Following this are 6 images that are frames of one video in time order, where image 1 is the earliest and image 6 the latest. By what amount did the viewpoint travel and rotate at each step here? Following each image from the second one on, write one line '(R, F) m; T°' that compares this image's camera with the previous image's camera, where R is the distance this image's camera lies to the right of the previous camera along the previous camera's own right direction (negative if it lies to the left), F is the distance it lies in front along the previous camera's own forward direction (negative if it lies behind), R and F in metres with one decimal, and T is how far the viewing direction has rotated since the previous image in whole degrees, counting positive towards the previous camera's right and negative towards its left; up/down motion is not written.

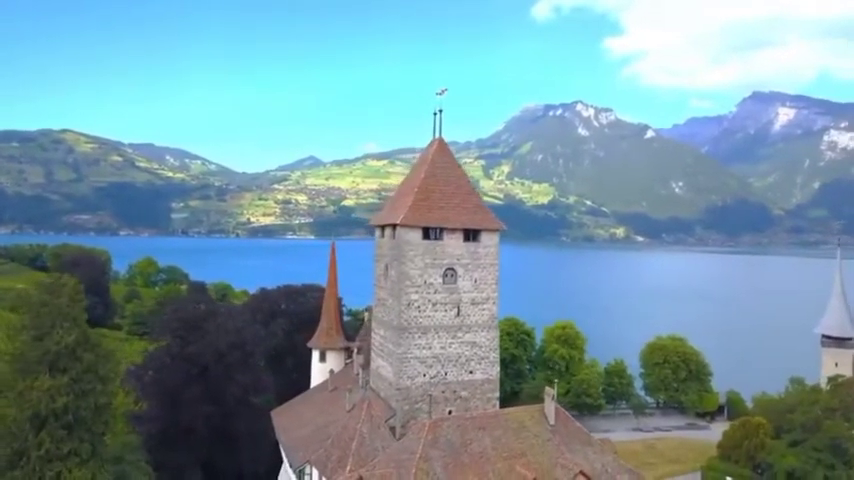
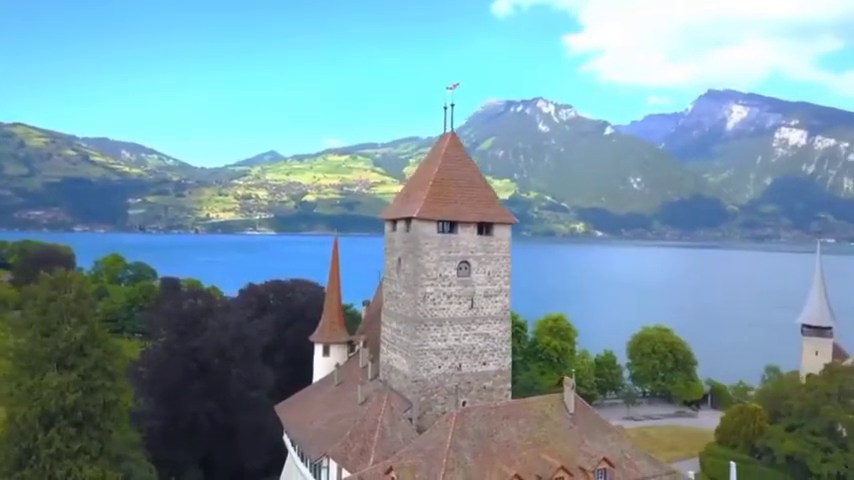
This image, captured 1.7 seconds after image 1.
(-2.9, -0.2) m; +3°
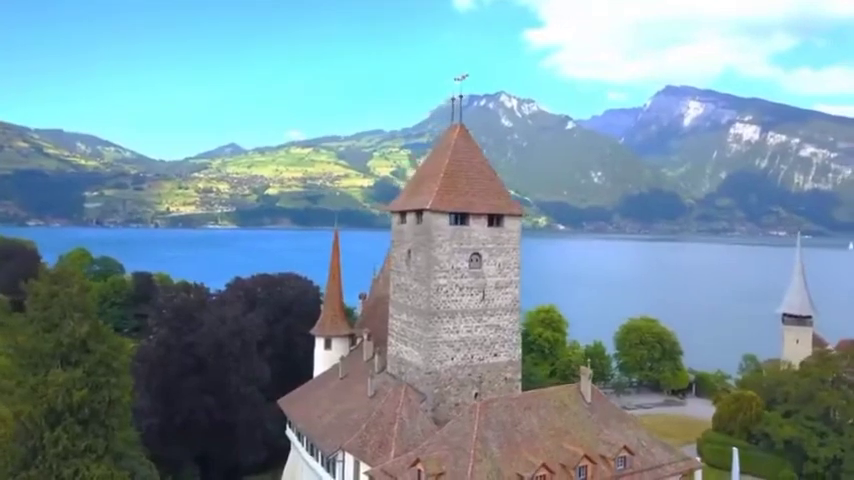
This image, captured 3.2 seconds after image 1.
(-2.7, +0.1) m; +3°
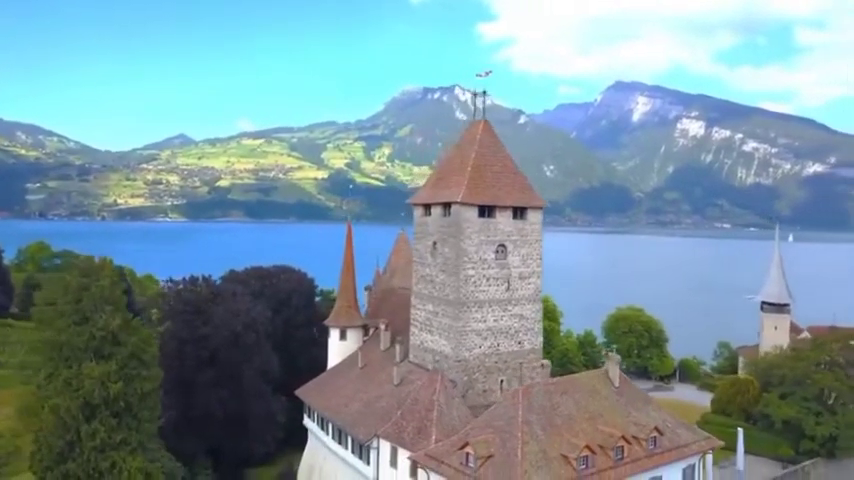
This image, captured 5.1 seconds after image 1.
(-4.2, -0.9) m; +4°
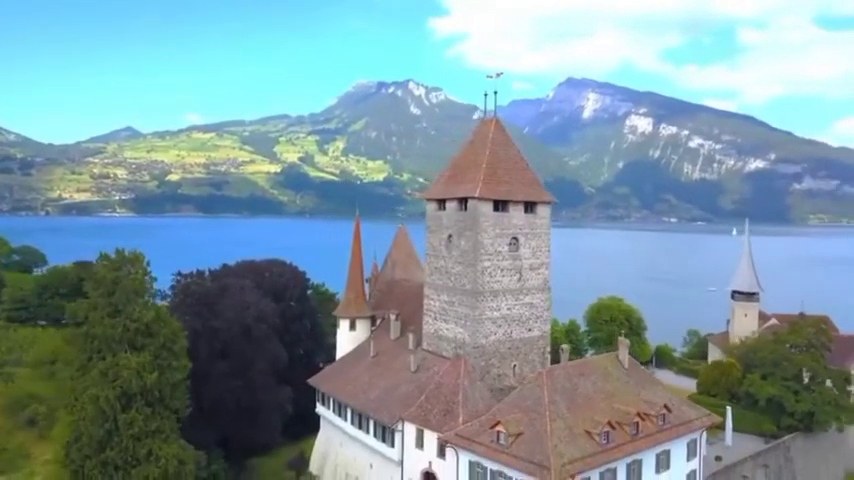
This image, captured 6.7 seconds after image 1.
(-3.8, -1.9) m; +4°
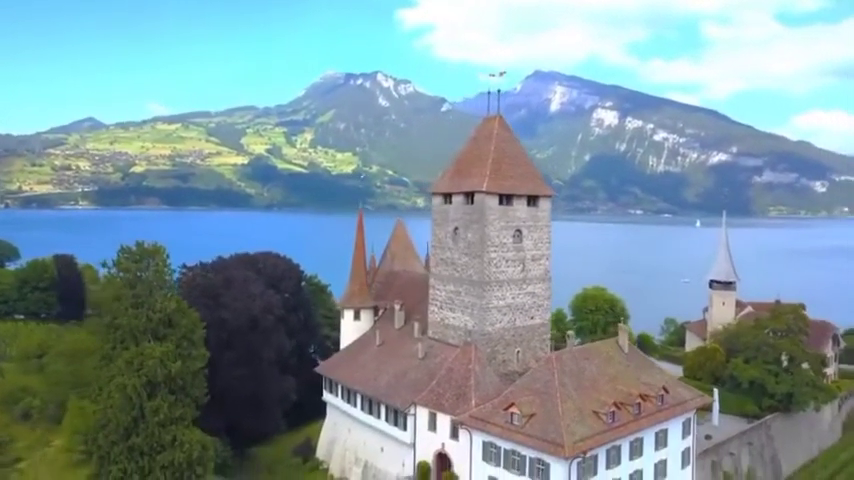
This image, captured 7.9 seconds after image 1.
(-2.5, -1.7) m; +3°
